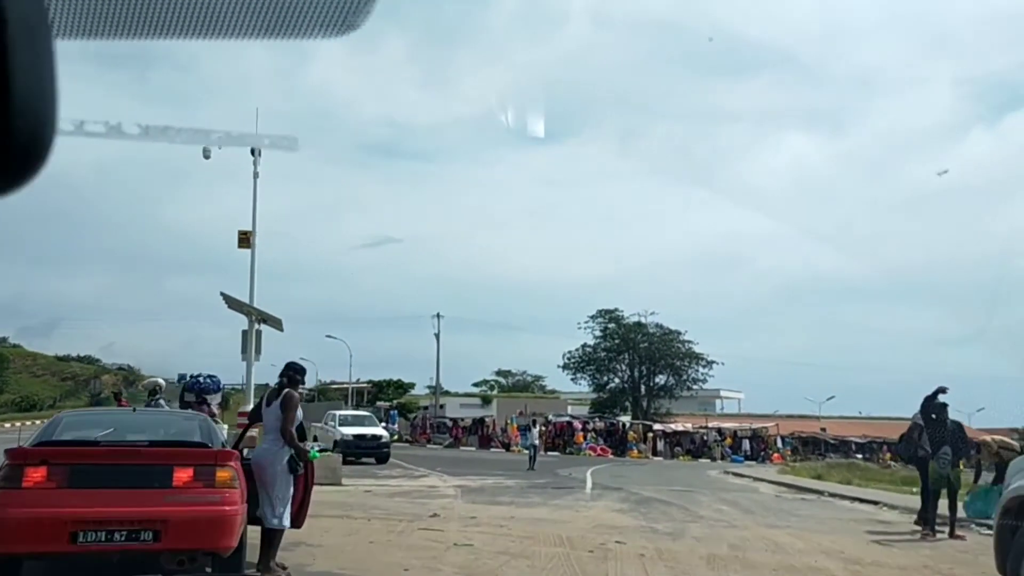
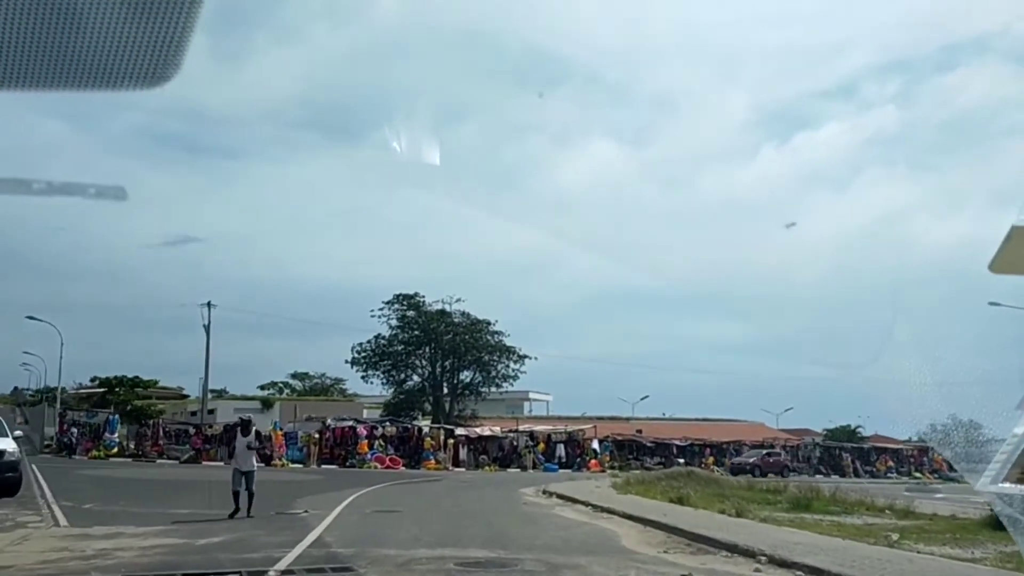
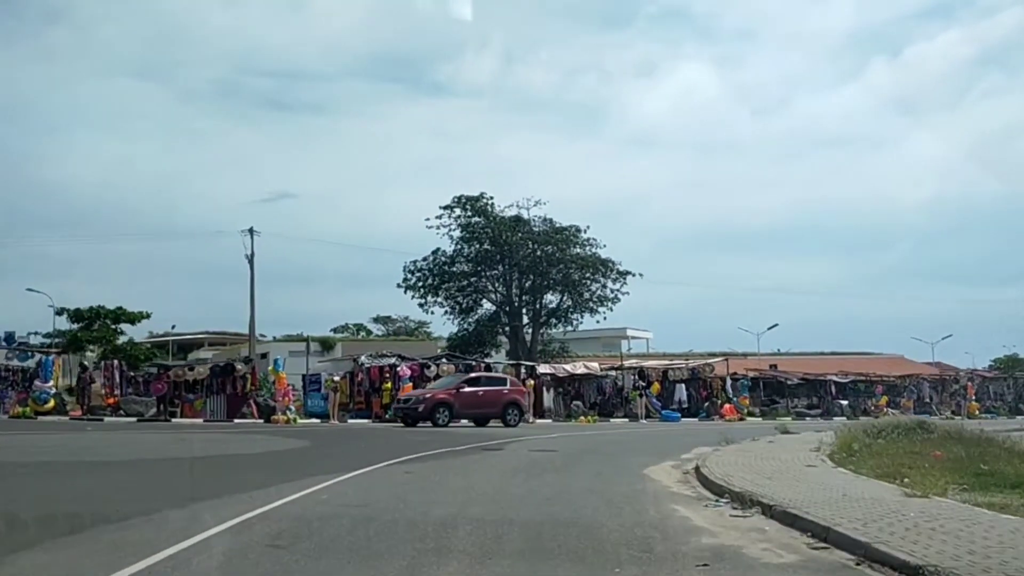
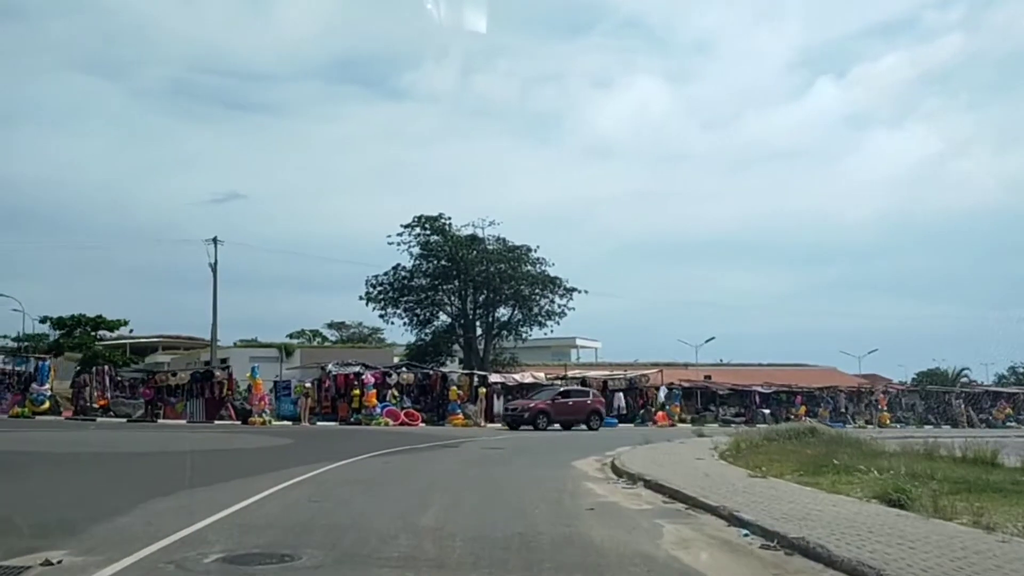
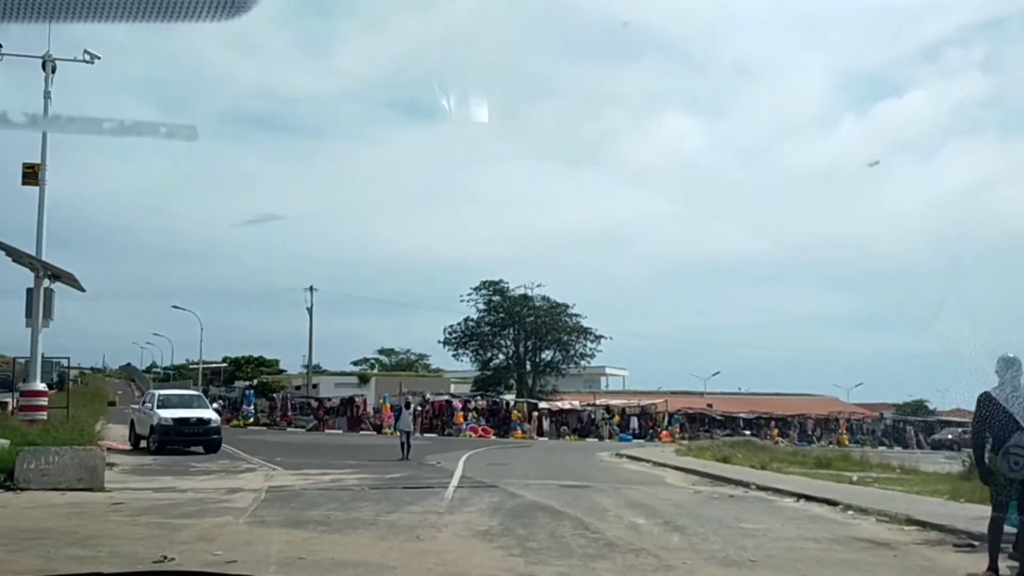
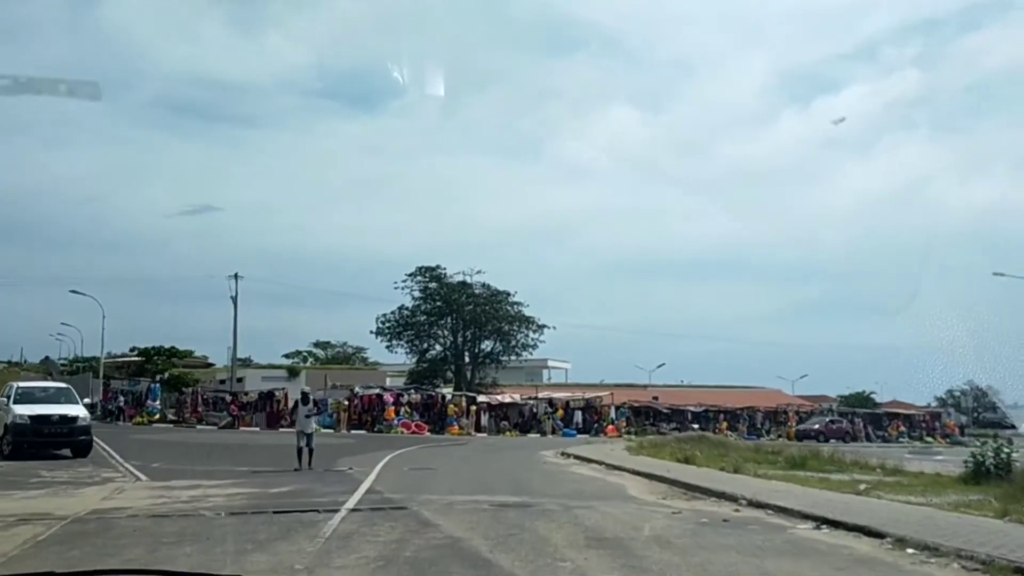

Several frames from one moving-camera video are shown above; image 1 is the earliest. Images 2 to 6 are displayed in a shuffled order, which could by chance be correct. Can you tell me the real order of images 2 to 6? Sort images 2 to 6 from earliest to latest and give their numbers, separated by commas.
5, 6, 2, 4, 3
